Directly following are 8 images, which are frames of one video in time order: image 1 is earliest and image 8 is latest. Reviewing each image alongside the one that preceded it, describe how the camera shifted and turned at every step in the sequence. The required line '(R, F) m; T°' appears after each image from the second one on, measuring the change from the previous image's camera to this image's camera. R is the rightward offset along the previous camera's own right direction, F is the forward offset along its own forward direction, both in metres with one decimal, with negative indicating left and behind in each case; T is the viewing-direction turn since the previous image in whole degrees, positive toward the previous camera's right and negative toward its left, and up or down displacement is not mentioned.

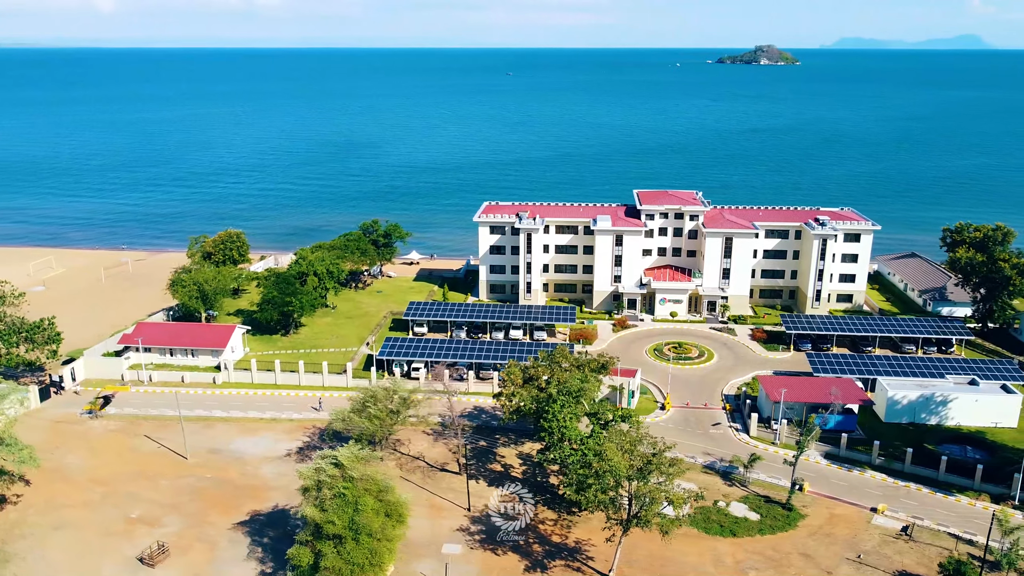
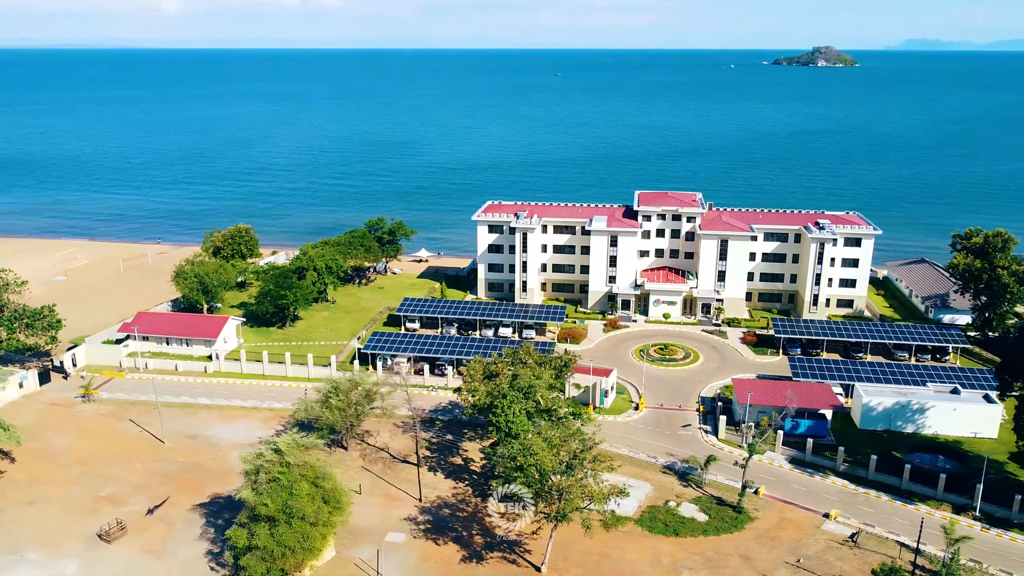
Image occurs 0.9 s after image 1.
(+5.4, -0.6) m; -4°
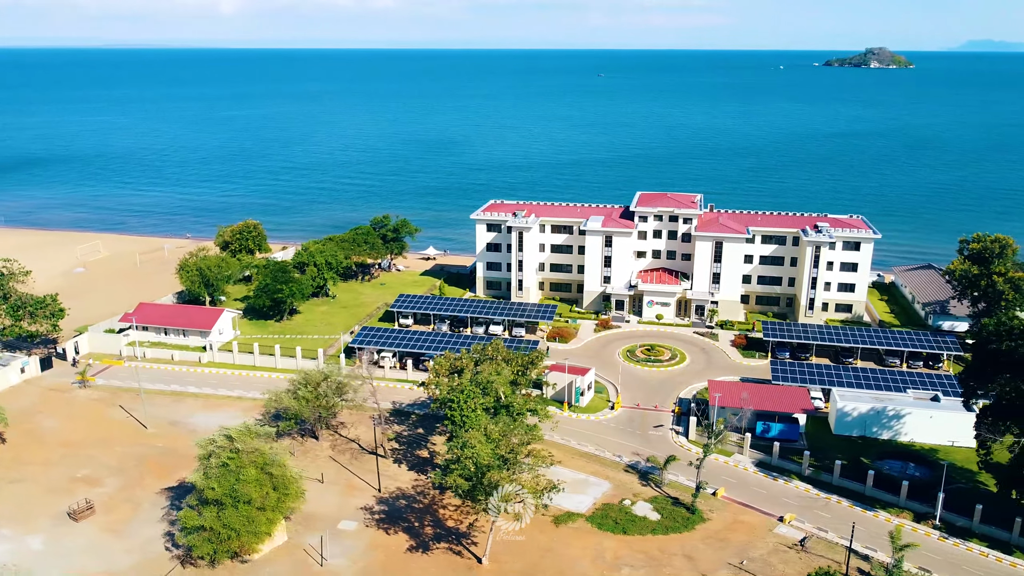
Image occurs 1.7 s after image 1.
(+4.8, -0.5) m; -3°
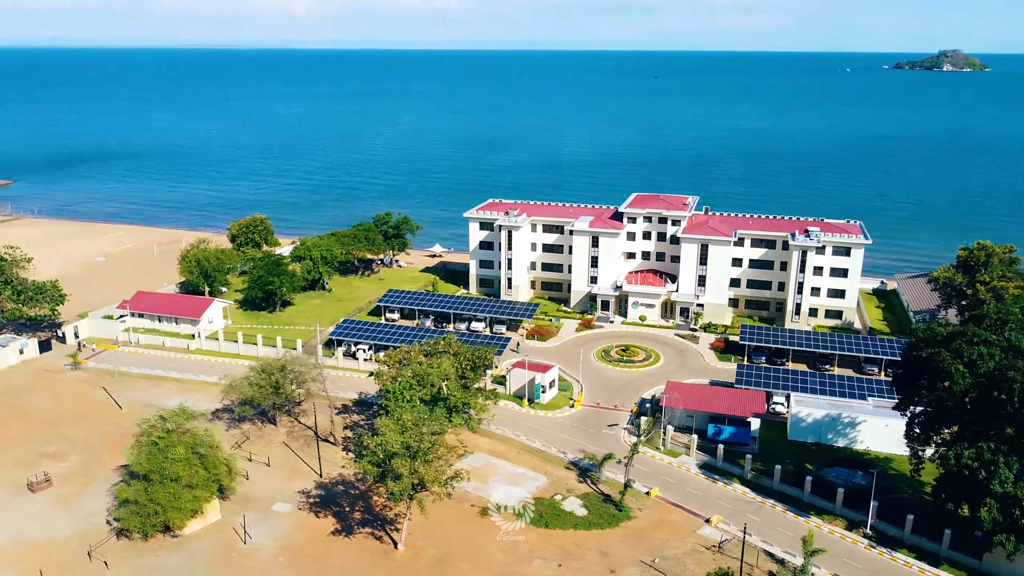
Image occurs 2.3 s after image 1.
(+6.9, -0.7) m; -4°
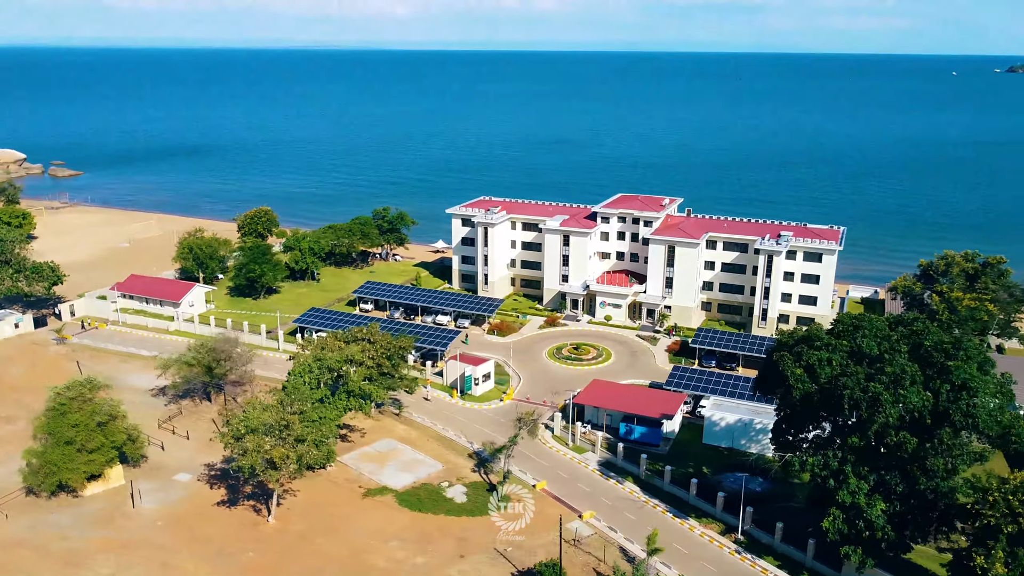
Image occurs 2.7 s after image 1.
(+11.3, -0.5) m; -6°
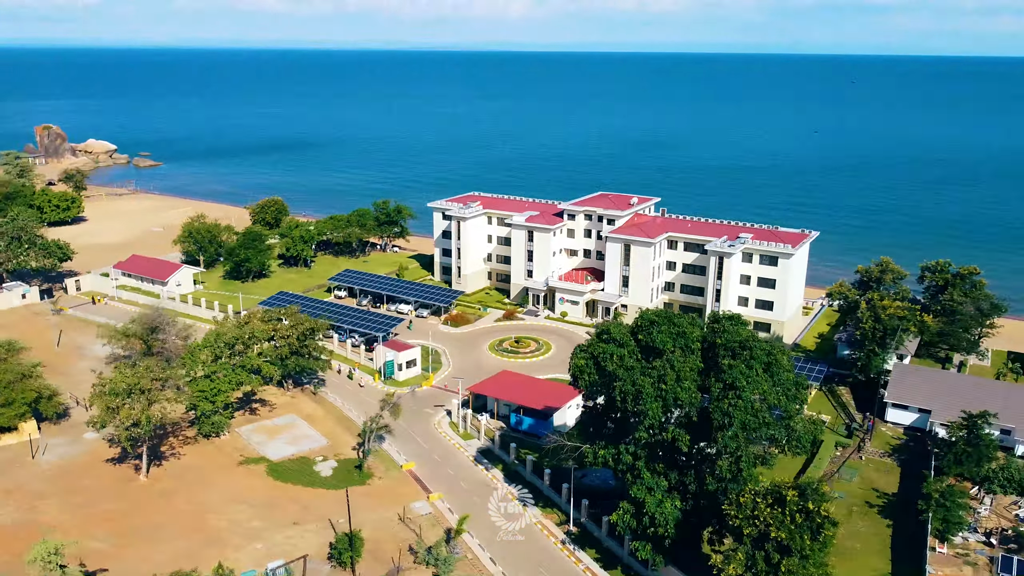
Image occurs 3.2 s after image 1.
(+14.1, -0.4) m; -8°
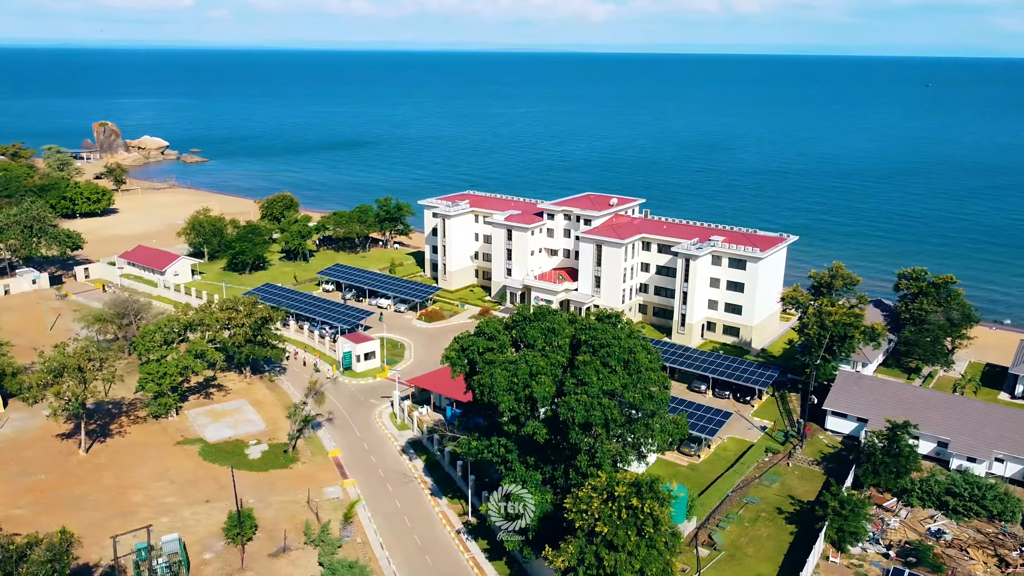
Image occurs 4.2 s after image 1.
(+8.8, -0.5) m; -5°
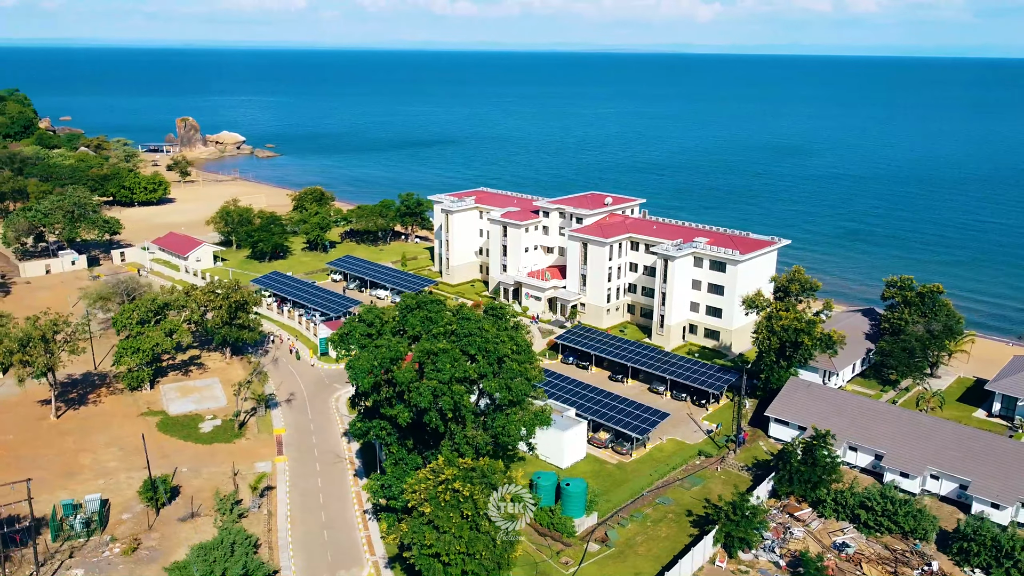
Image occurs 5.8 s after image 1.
(+10.0, -0.4) m; -7°
